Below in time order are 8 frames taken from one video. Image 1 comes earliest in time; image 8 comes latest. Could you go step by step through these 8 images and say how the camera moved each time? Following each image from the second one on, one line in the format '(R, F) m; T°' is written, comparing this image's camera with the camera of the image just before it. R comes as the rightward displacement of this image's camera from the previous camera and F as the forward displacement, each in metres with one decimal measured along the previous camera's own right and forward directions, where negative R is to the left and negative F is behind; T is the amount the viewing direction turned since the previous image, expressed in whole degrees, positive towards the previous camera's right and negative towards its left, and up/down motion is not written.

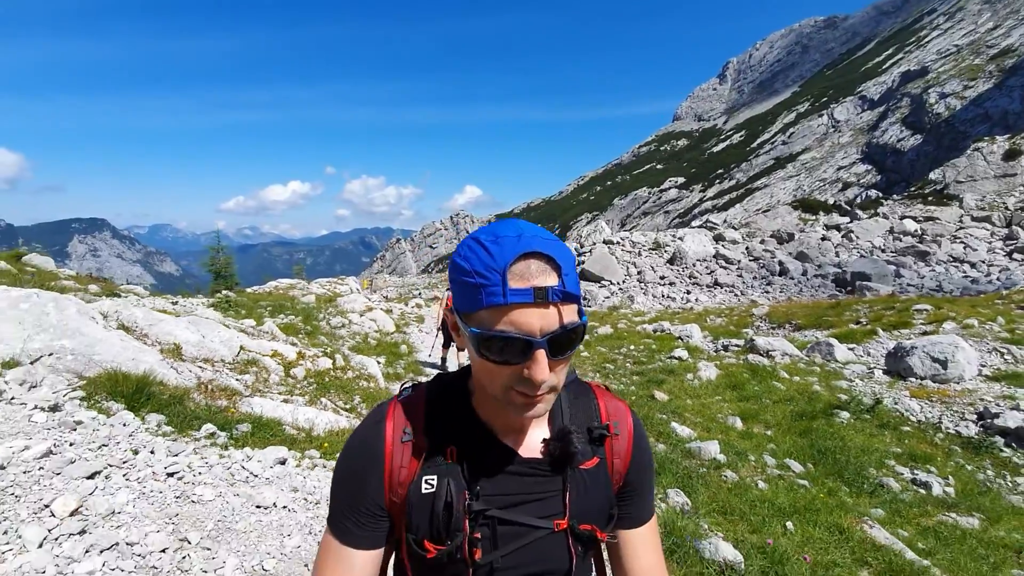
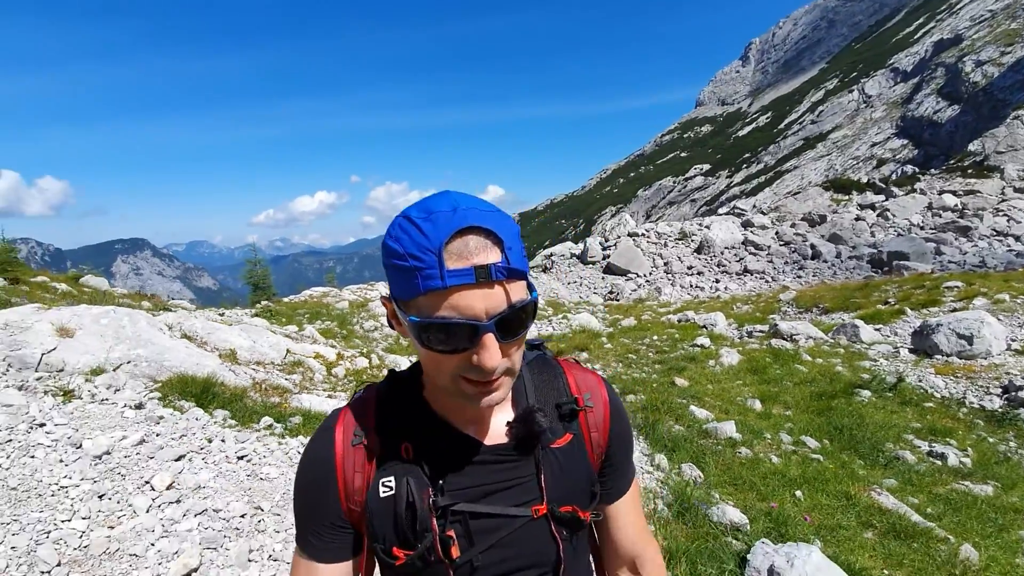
(+0.2, -0.6) m; -3°
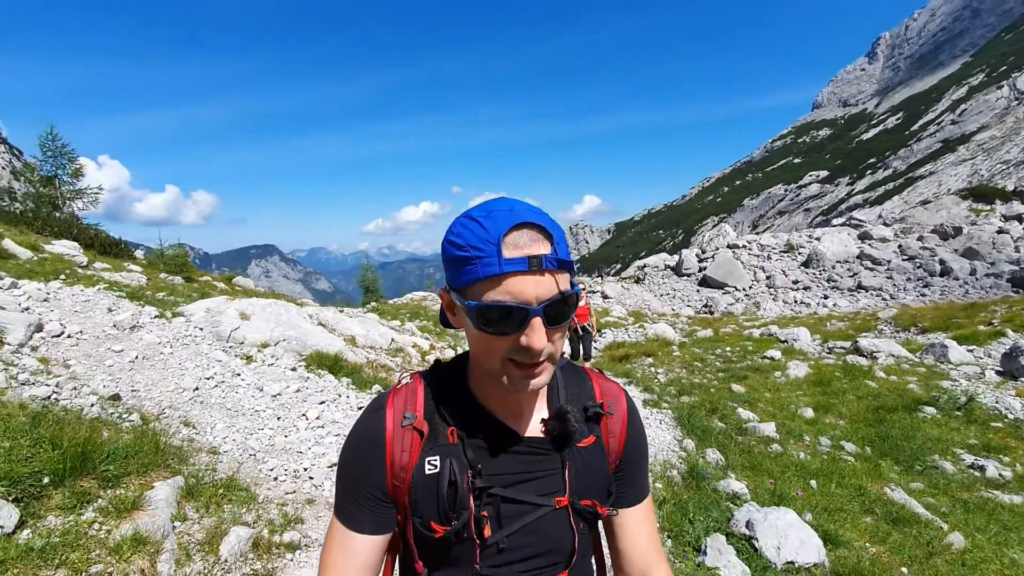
(+0.7, -1.7) m; -10°
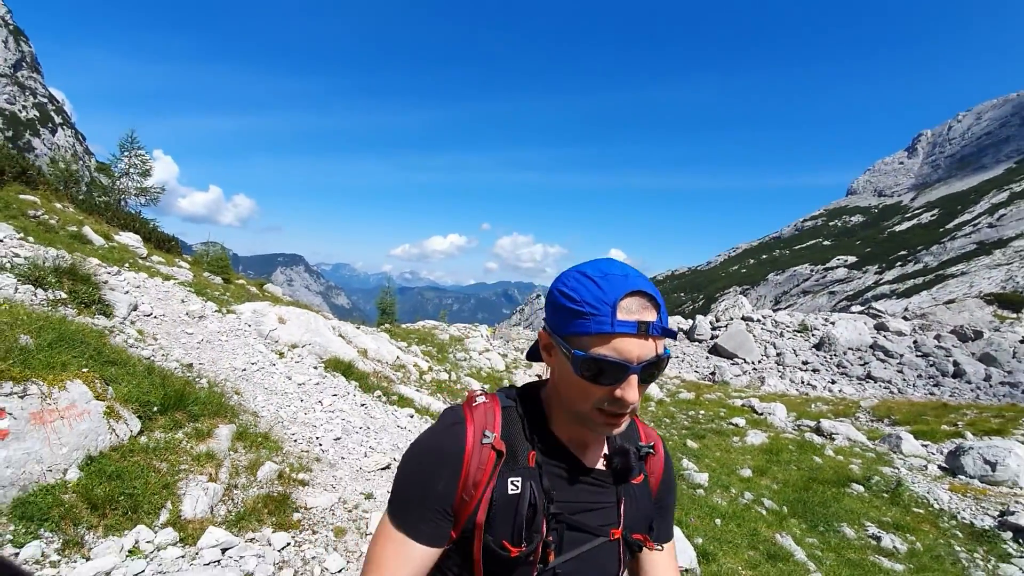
(+0.6, -2.0) m; -2°
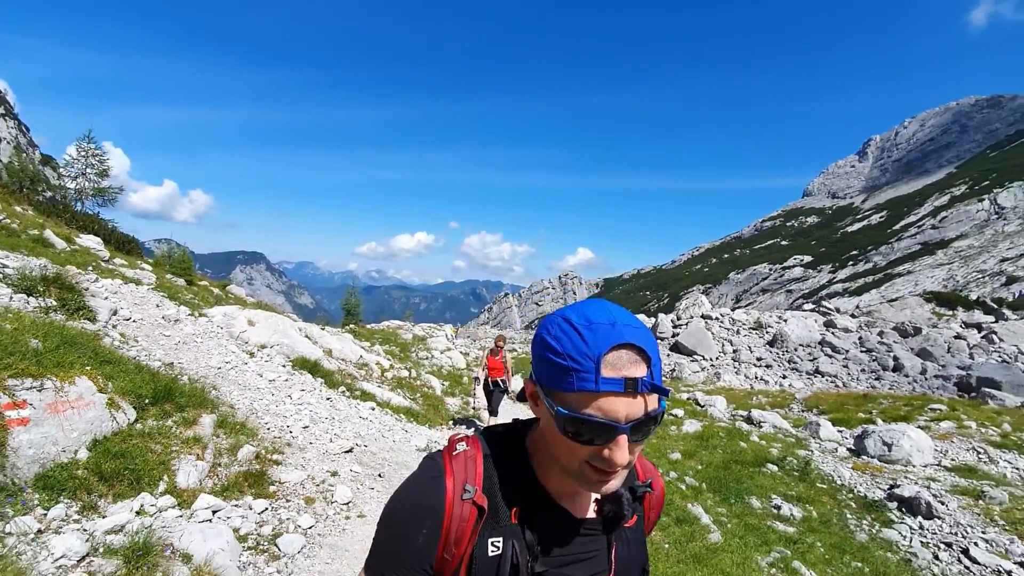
(+0.4, -1.3) m; +3°
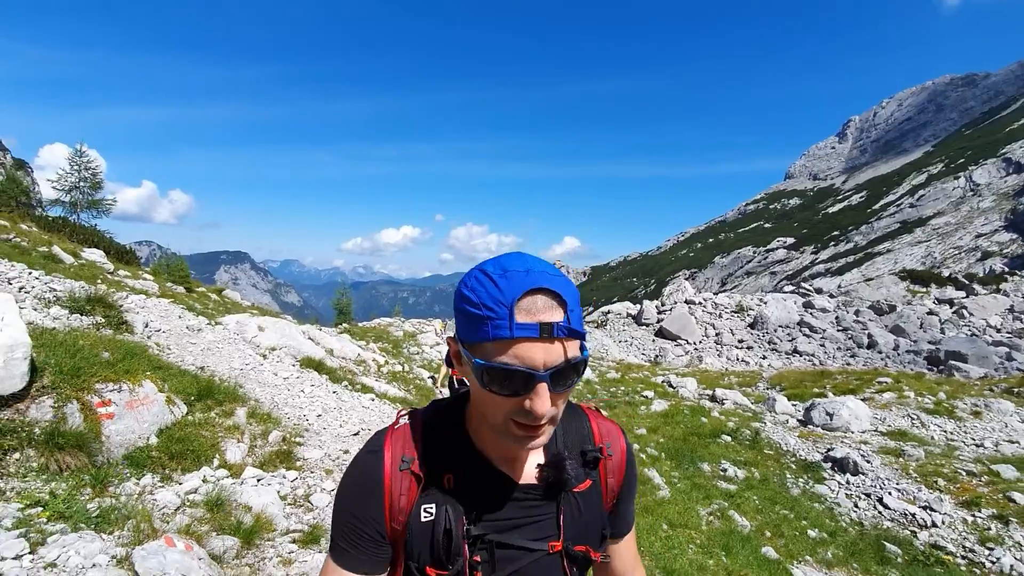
(+0.3, -1.8) m; +1°
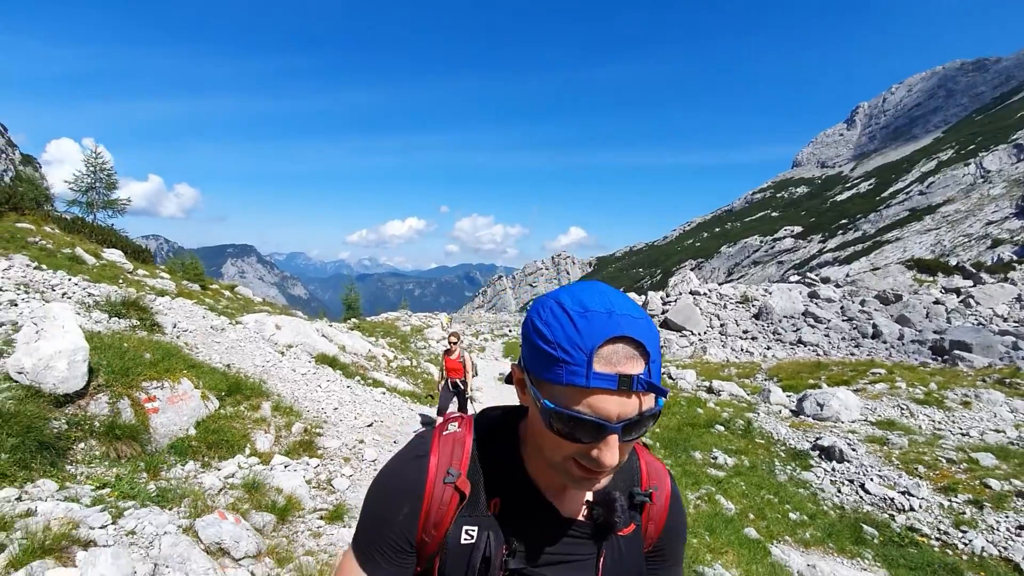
(+0.1, -0.8) m; -1°
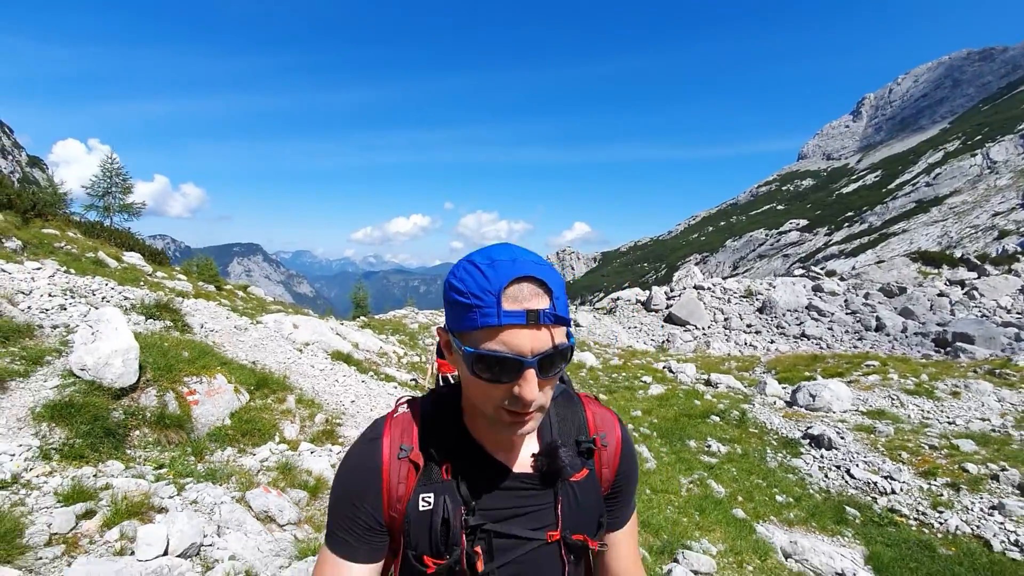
(+0.1, -0.9) m; -1°
